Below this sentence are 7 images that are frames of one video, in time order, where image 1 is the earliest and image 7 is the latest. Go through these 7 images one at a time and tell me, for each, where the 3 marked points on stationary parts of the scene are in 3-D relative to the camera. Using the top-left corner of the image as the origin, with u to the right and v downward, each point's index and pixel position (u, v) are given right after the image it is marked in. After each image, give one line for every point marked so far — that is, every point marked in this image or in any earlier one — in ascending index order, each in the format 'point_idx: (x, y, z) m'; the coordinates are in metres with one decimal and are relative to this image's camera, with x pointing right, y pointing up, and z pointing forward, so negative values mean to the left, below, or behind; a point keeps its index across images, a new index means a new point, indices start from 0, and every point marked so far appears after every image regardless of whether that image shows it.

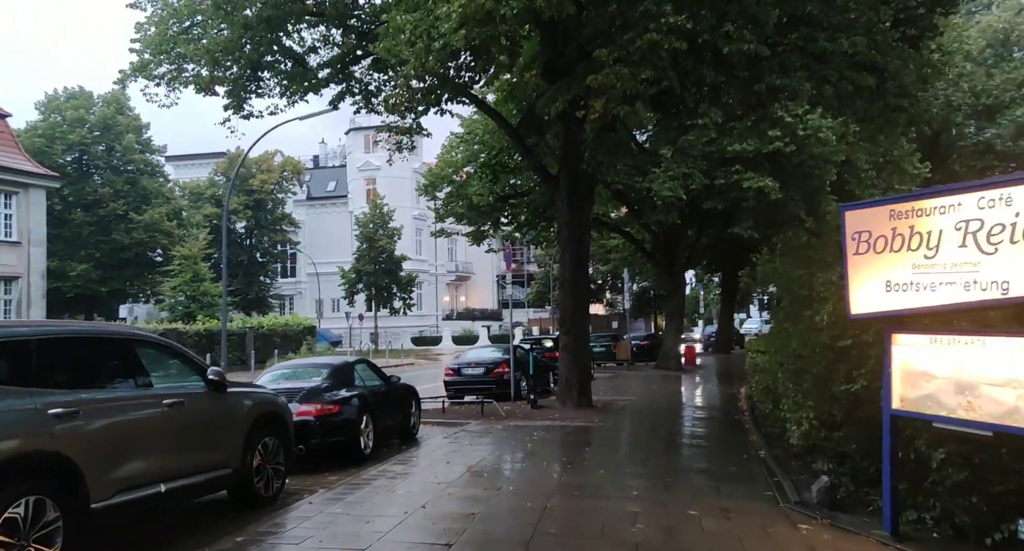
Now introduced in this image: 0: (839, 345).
0: (+2.7, -0.6, +6.9) m
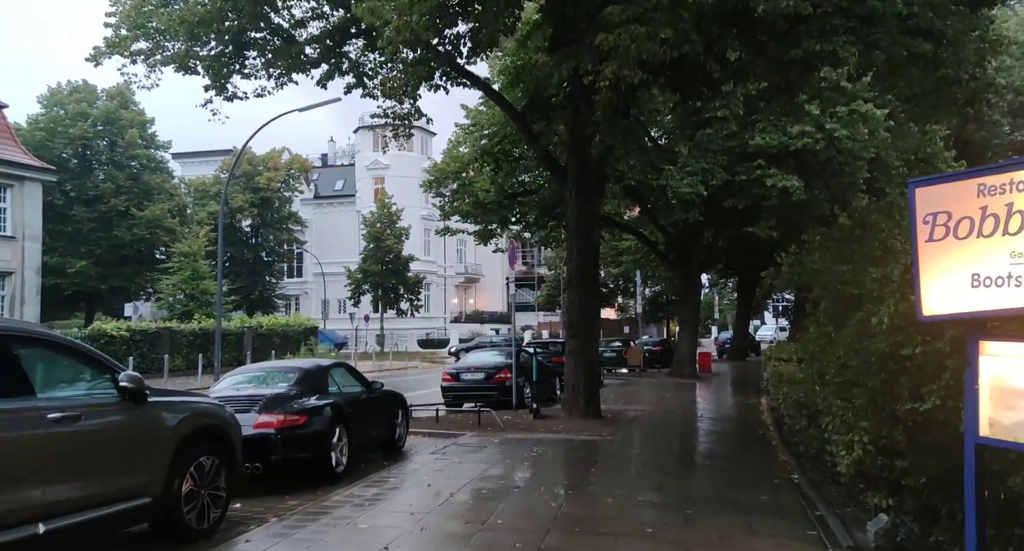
0: (+2.7, -0.5, +5.6) m
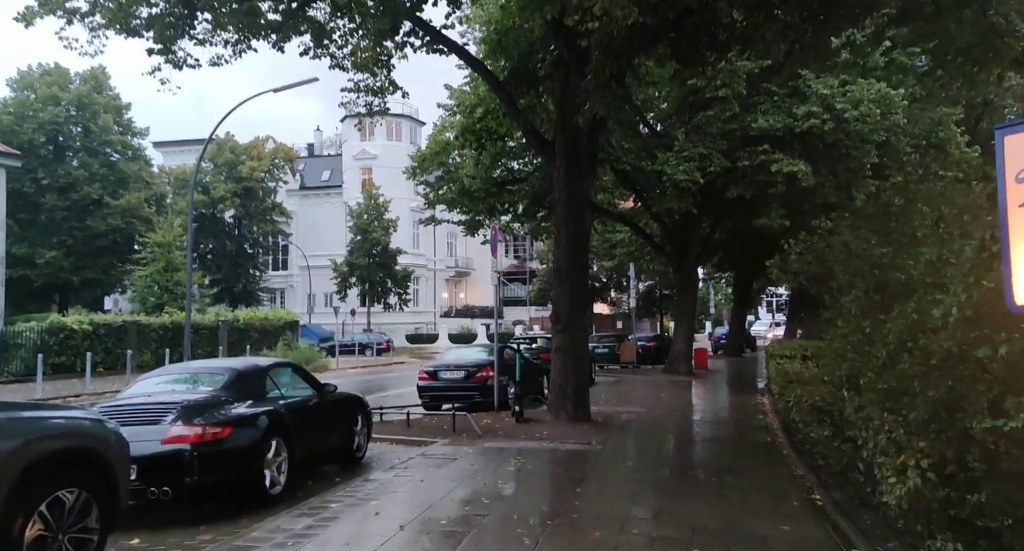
0: (+2.4, -0.4, +4.3) m
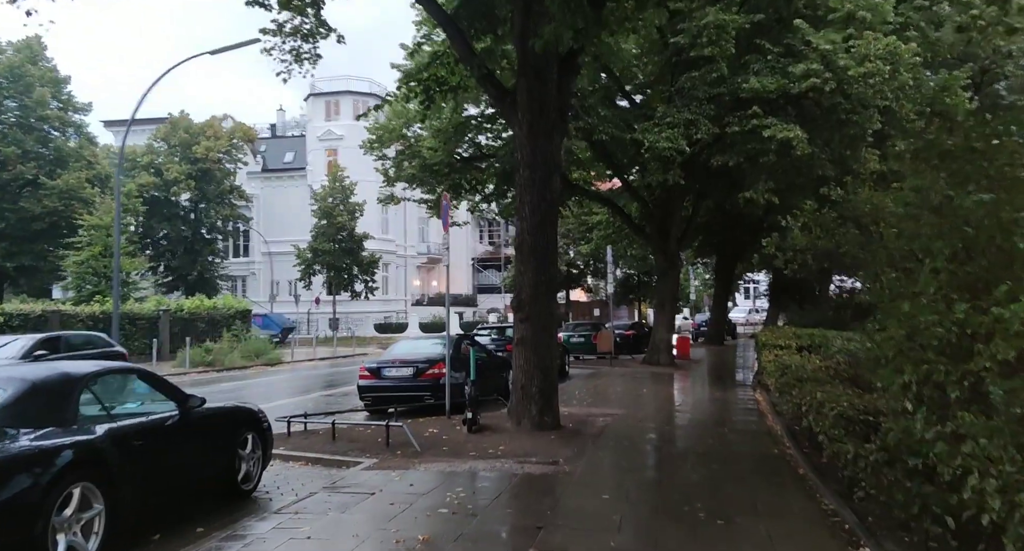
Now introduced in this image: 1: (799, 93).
0: (+2.1, -0.2, +2.1) m
1: (+6.3, +4.0, +18.2) m
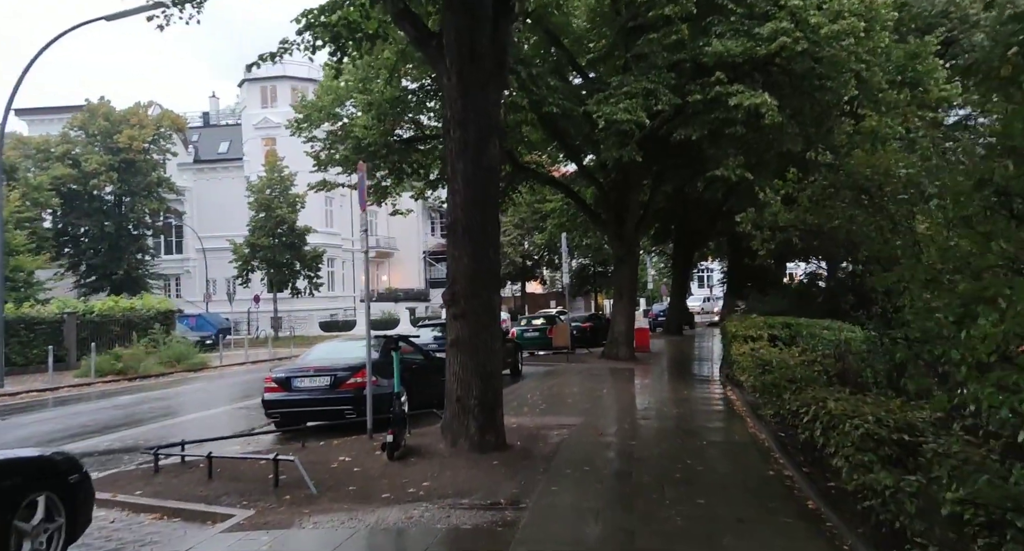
0: (+1.8, -0.1, +0.2) m
1: (+5.0, +4.3, +16.4) m
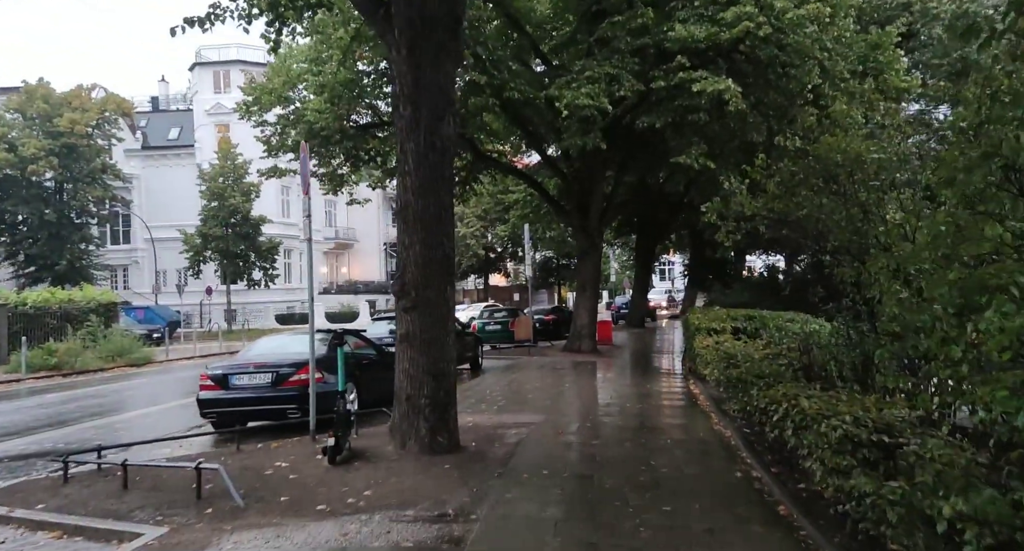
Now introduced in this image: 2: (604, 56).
0: (+1.7, -0.1, -0.3) m
1: (+4.2, +4.5, +16.0) m
2: (+1.9, +4.5, +16.8) m
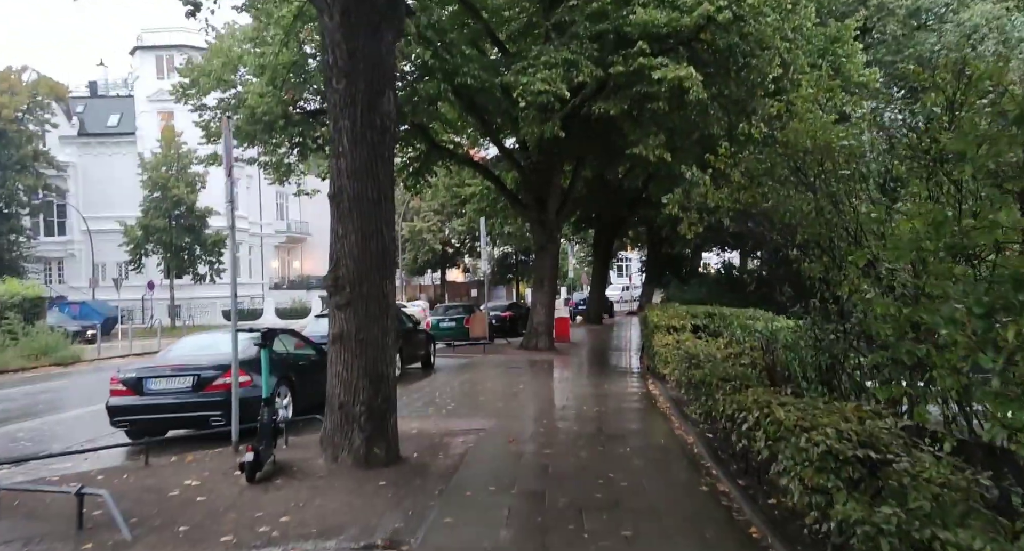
0: (+1.7, -0.1, -1.0) m
1: (+3.4, +4.6, +15.4) m
2: (+1.0, +4.6, +16.1) m
